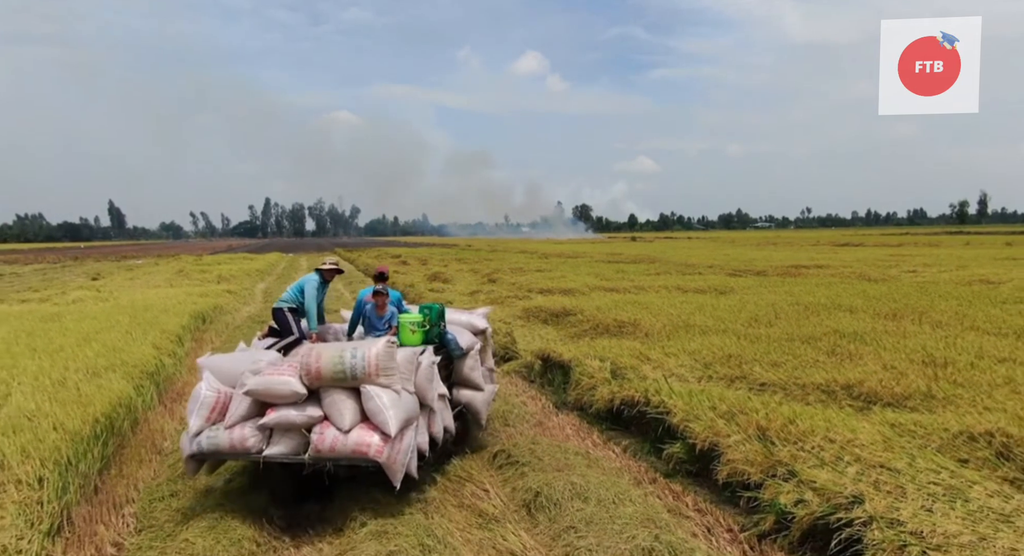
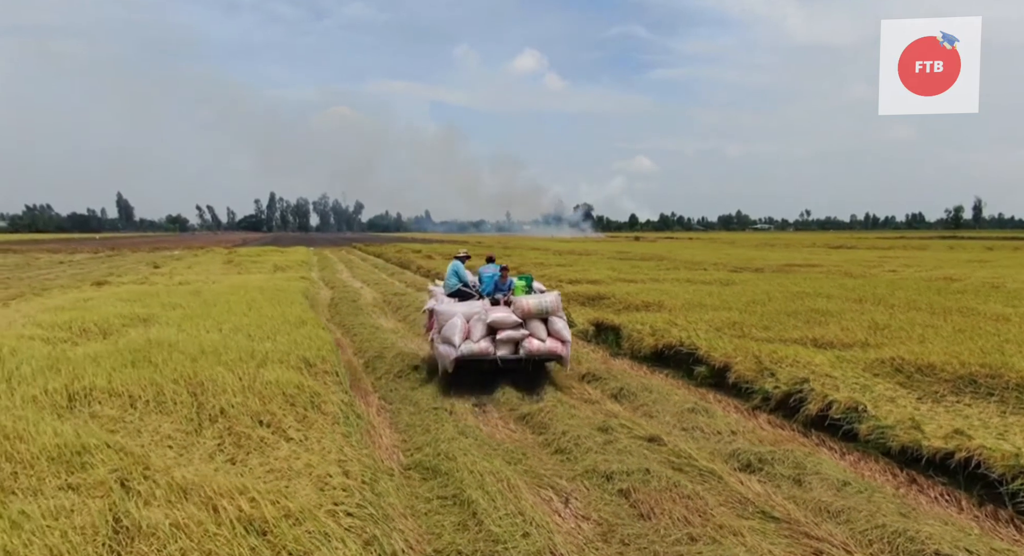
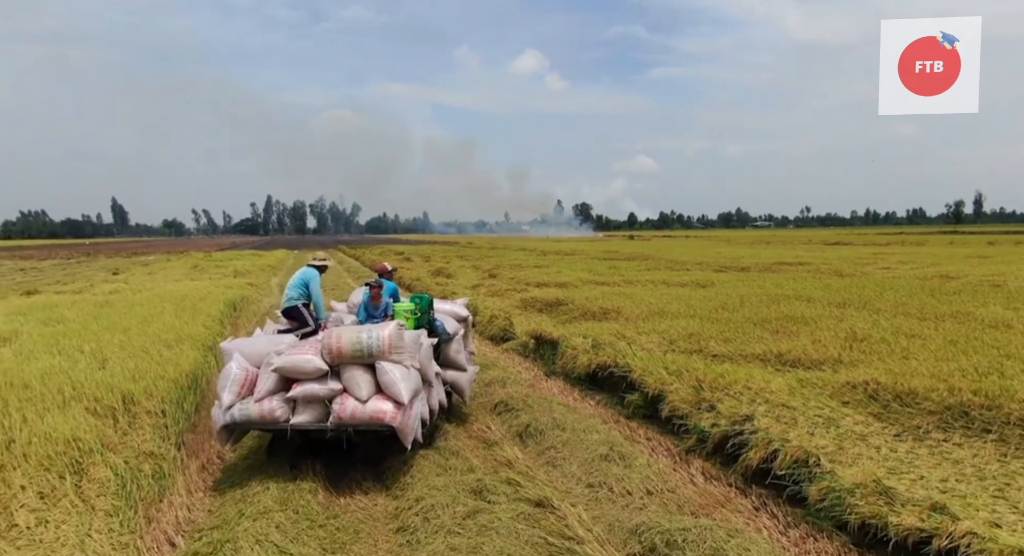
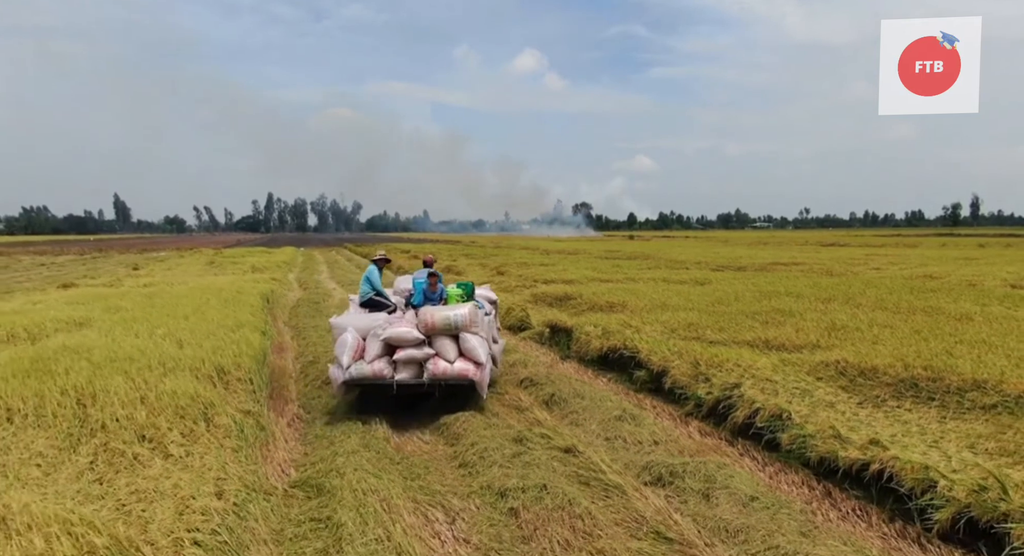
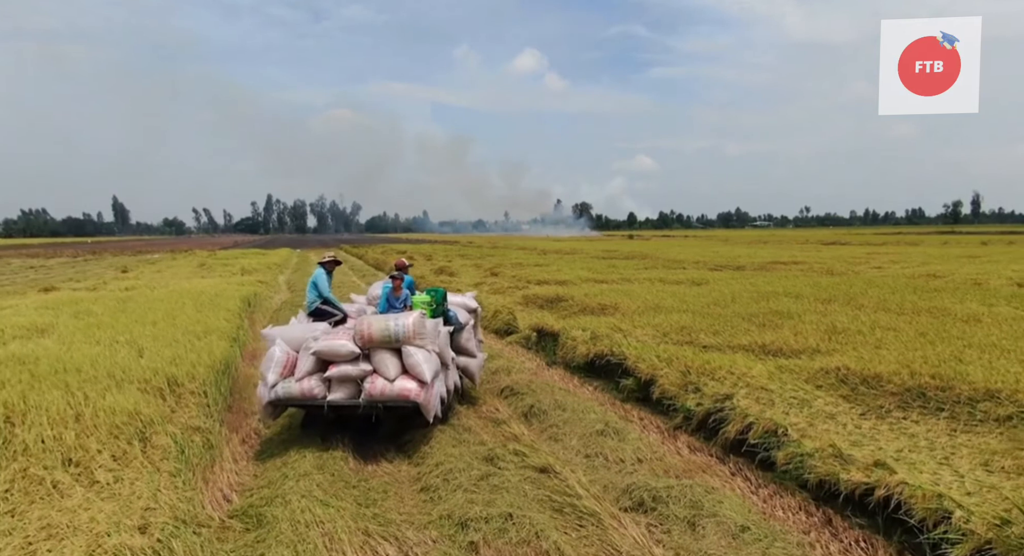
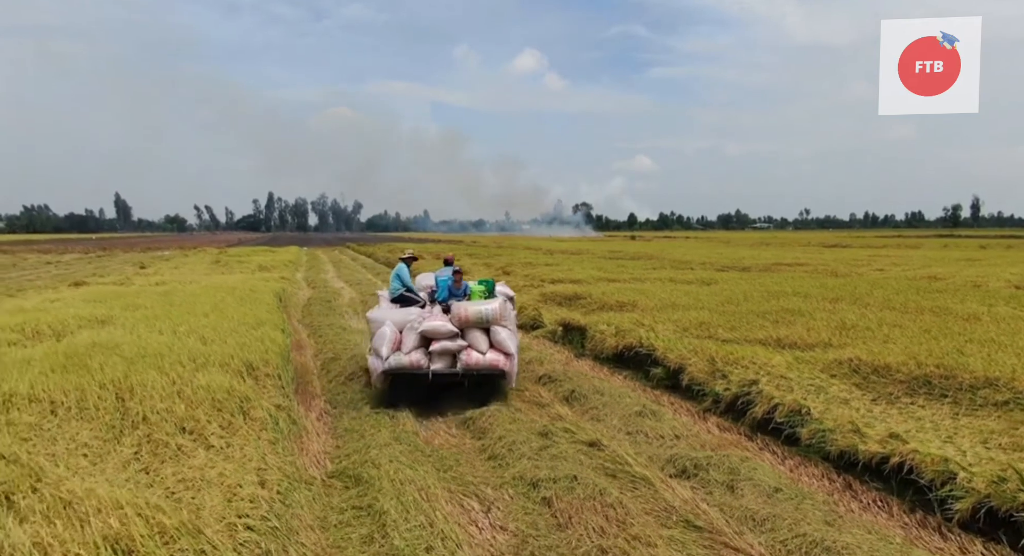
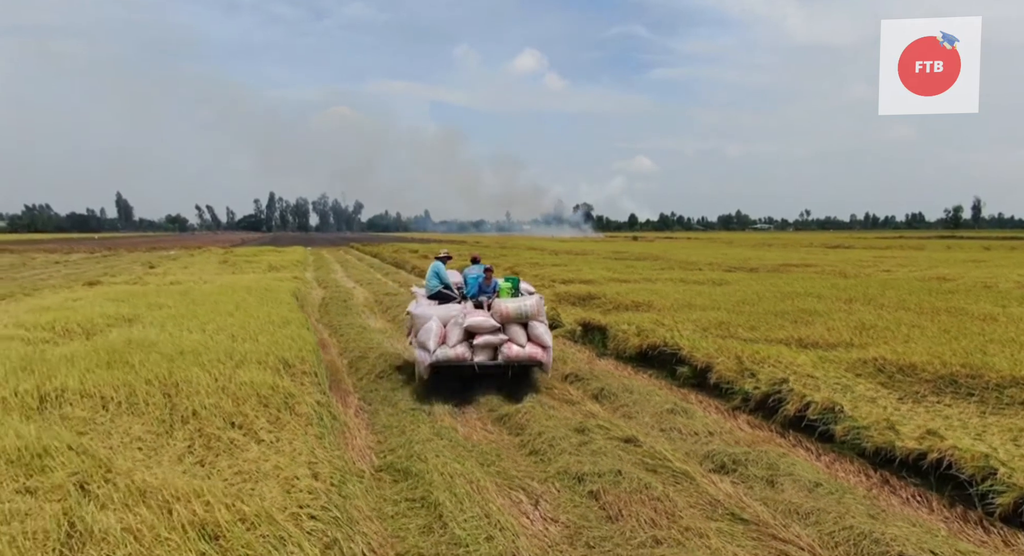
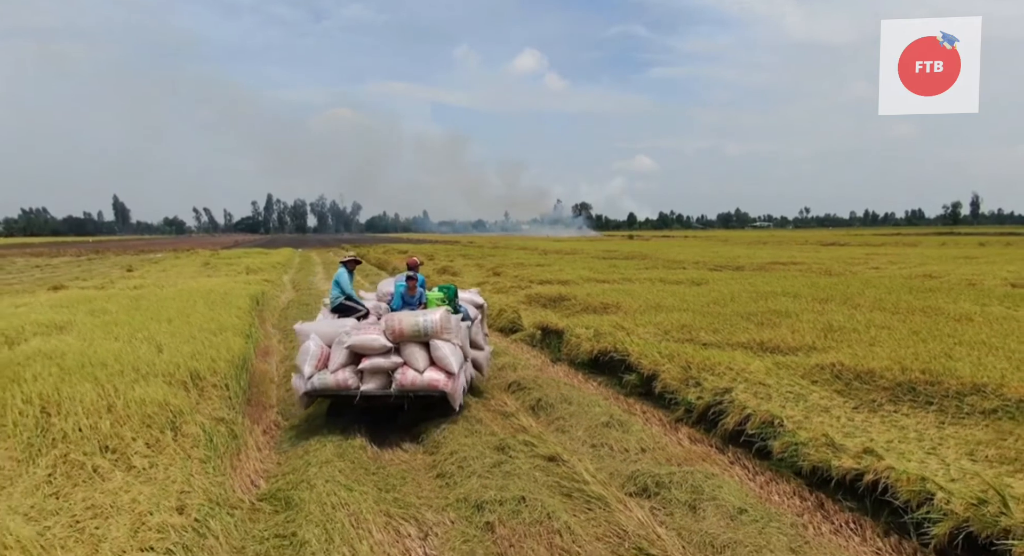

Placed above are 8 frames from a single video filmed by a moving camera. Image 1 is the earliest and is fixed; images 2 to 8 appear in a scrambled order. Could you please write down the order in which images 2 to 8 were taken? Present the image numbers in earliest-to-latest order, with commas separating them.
3, 5, 8, 4, 6, 7, 2
